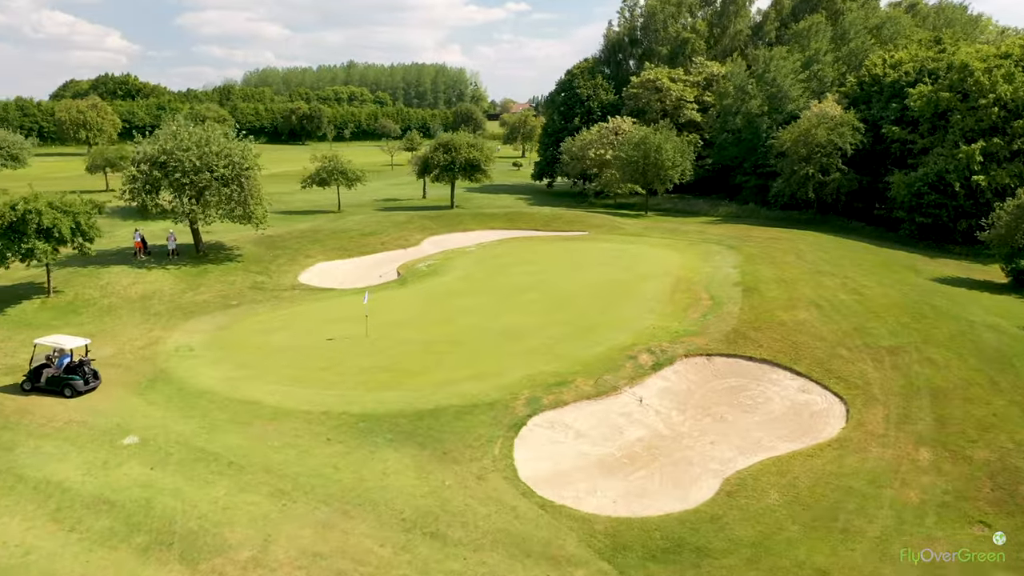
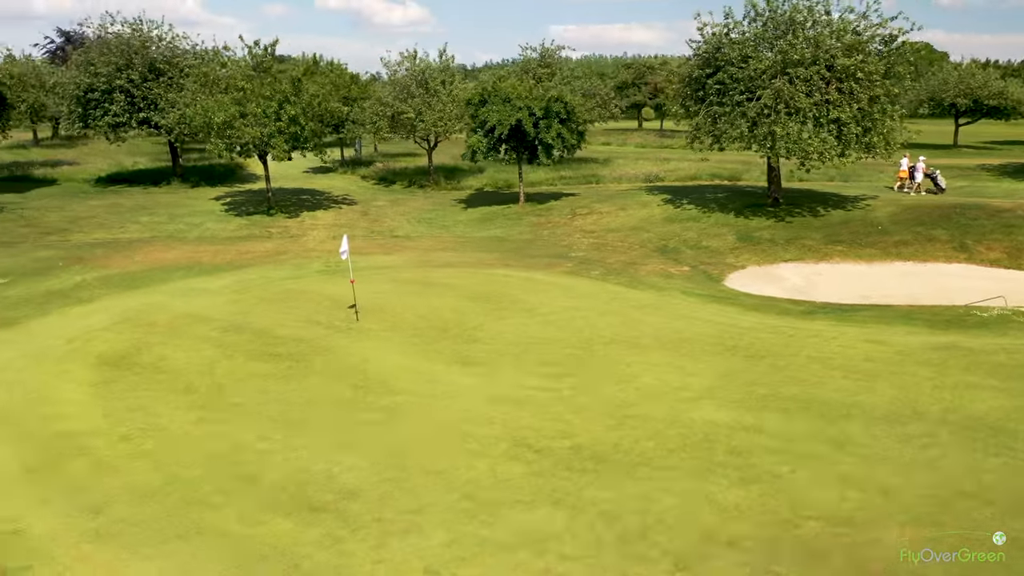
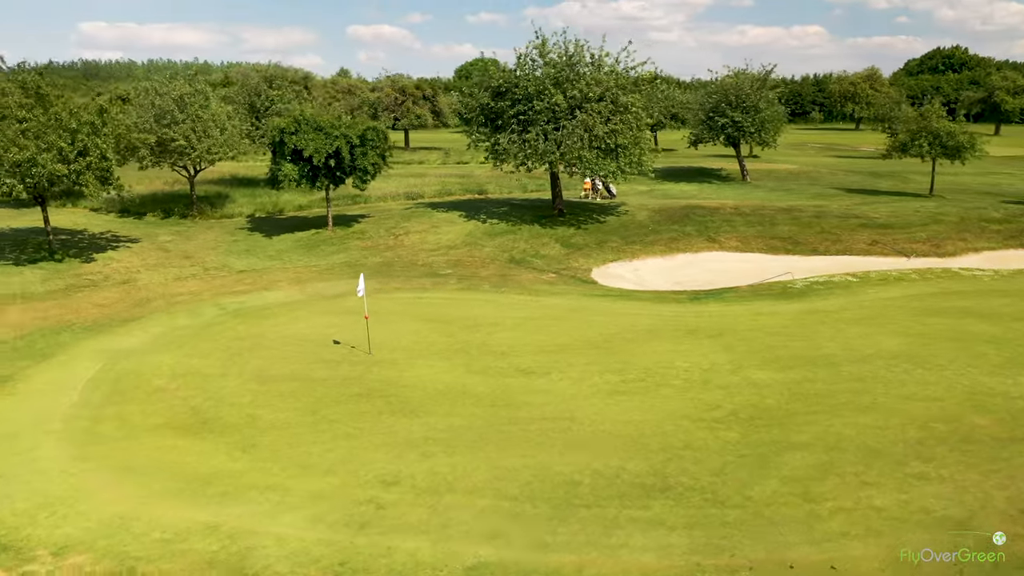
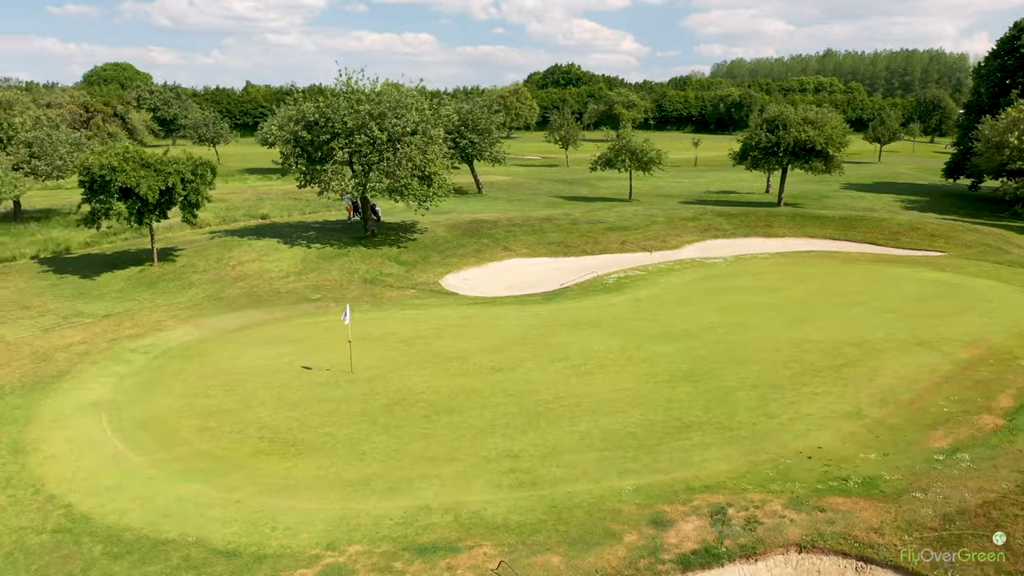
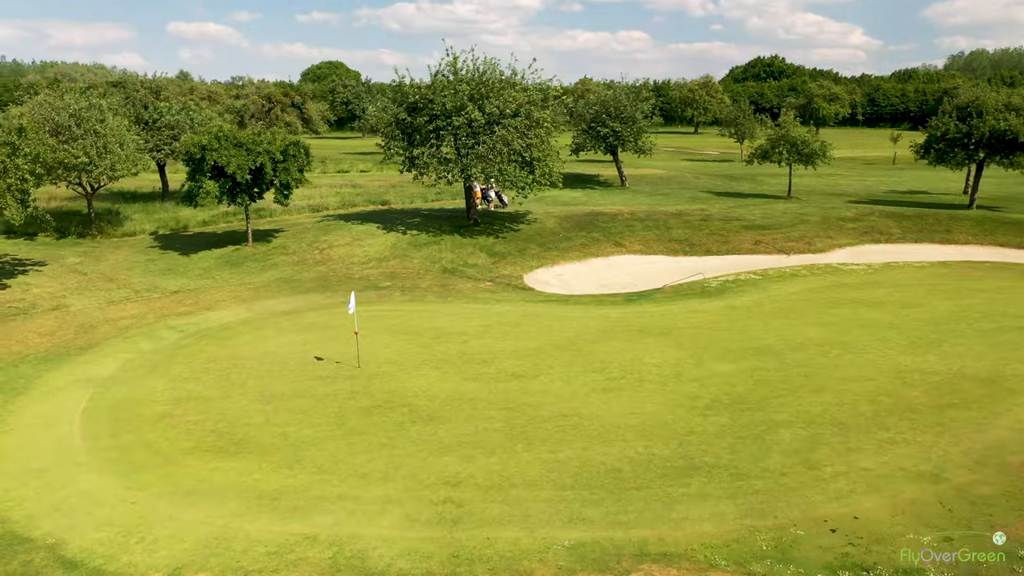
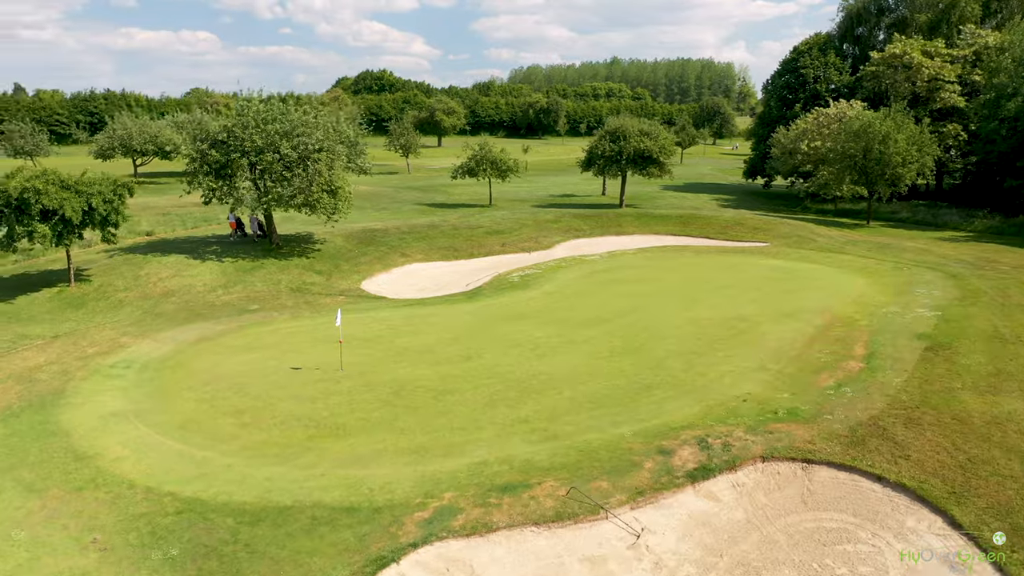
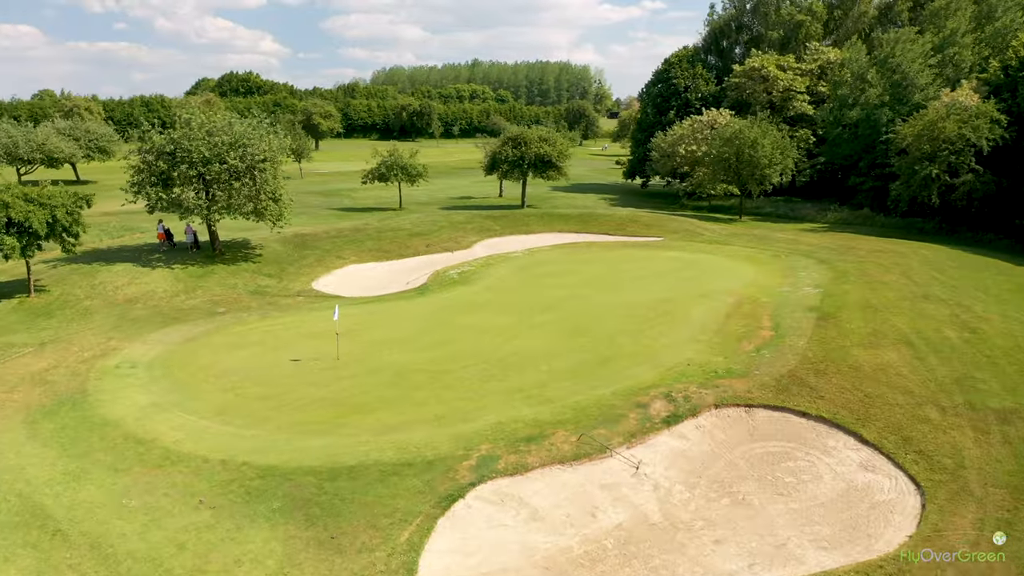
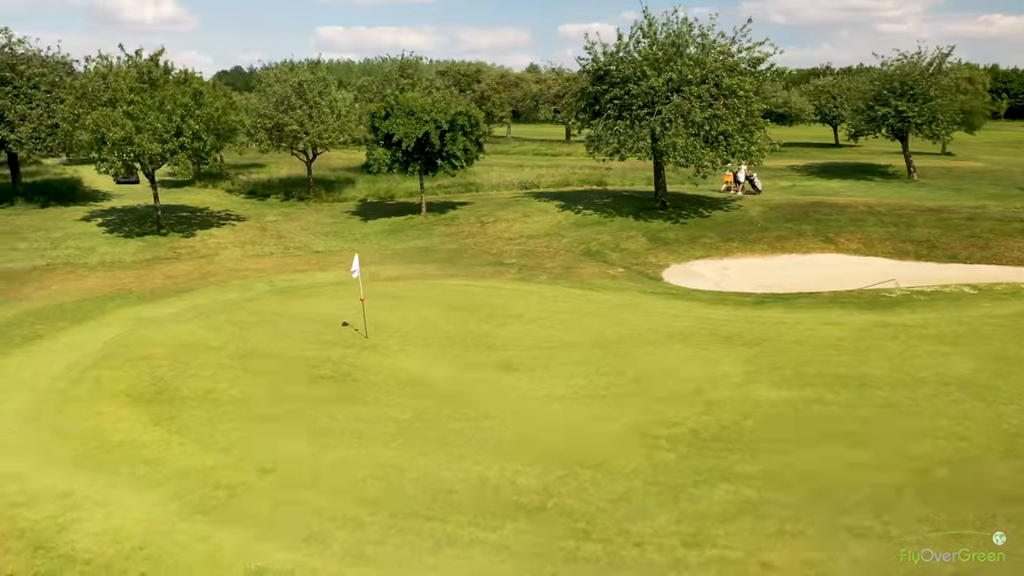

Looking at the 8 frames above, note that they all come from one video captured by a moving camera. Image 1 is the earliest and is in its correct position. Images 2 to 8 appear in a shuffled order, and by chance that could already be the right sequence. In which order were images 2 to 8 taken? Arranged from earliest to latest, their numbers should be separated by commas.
7, 6, 4, 5, 3, 8, 2
